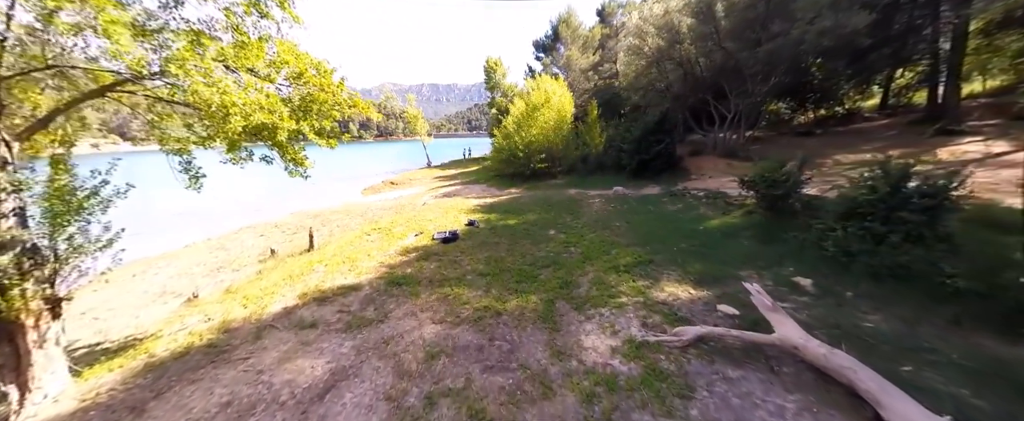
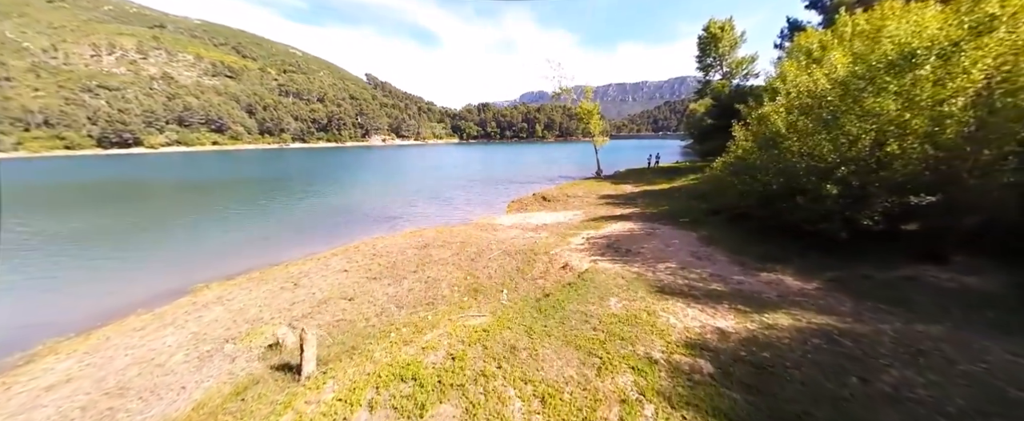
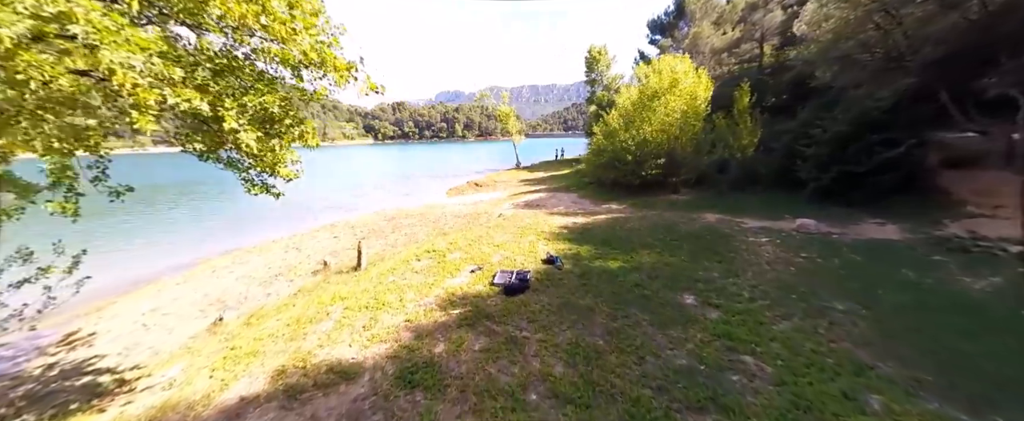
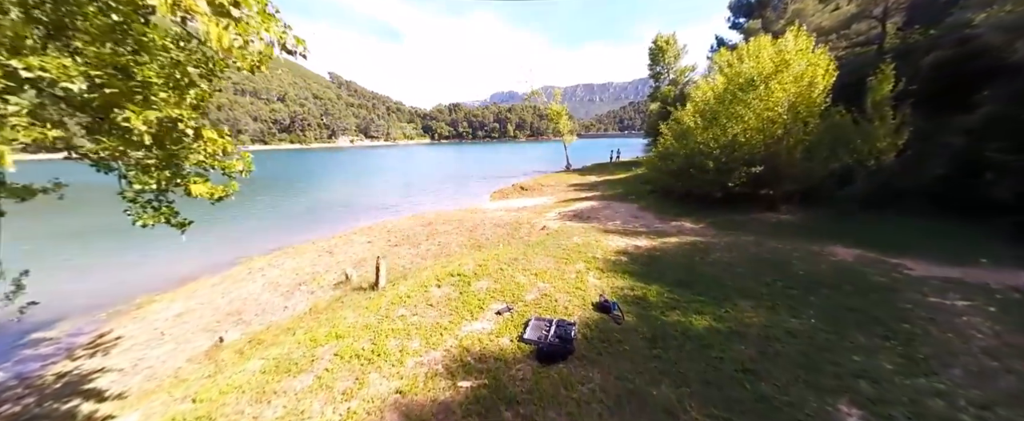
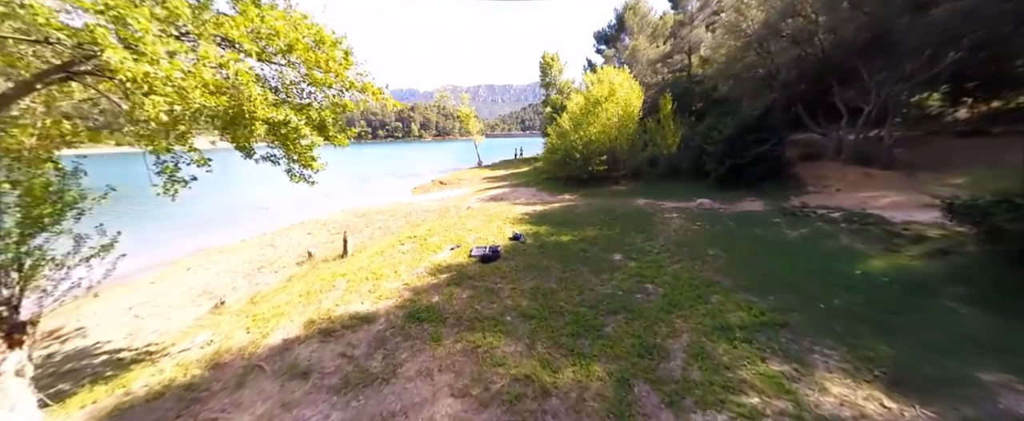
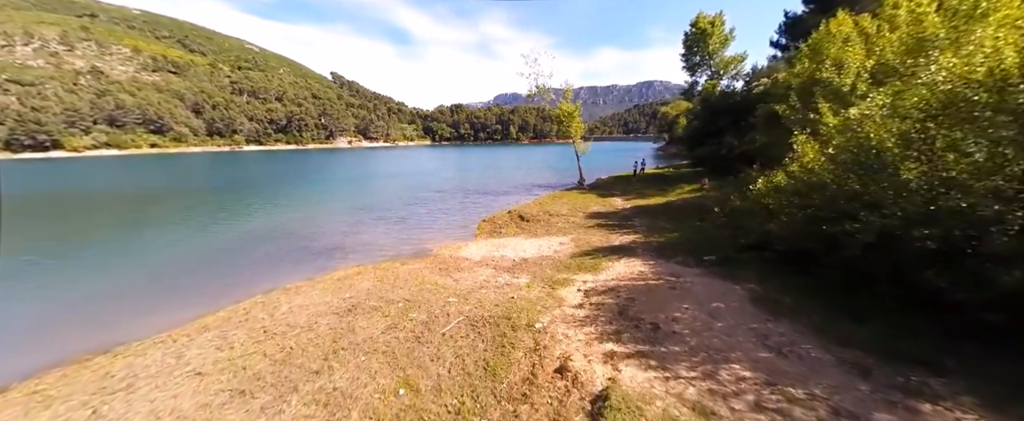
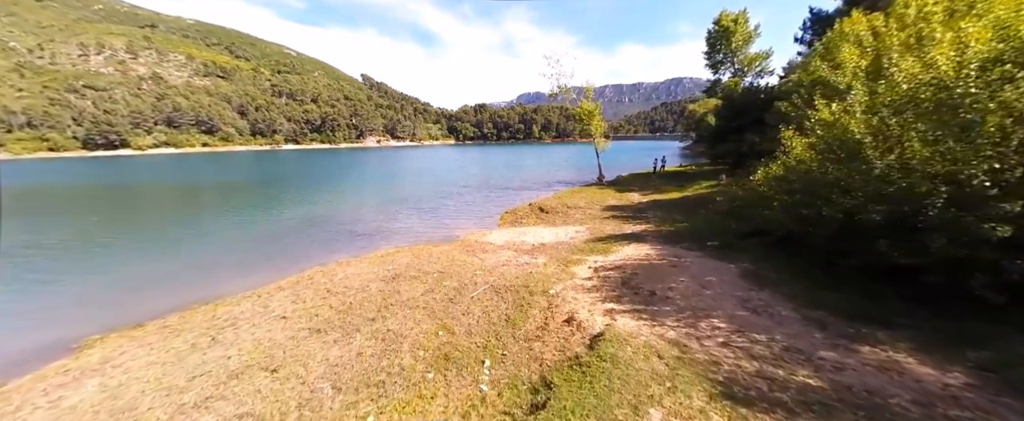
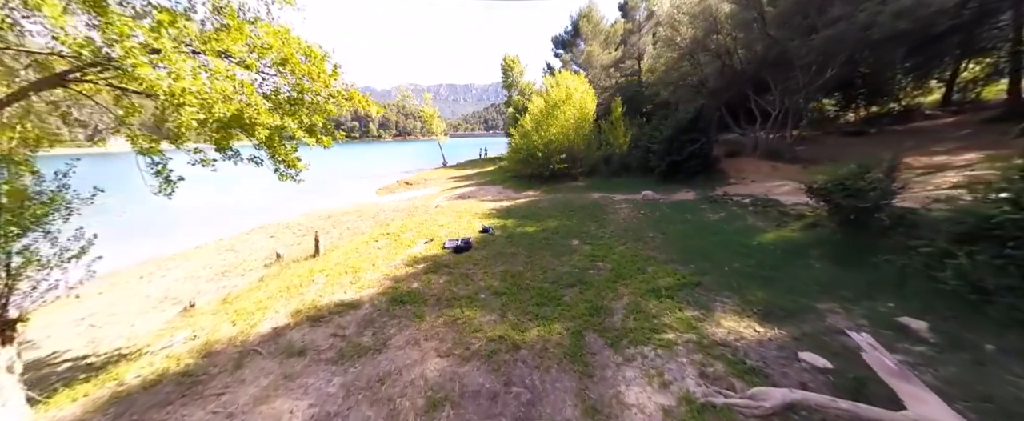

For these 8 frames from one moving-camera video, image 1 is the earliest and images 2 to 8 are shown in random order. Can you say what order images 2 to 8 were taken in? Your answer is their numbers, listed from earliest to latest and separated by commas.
8, 5, 3, 4, 2, 7, 6
